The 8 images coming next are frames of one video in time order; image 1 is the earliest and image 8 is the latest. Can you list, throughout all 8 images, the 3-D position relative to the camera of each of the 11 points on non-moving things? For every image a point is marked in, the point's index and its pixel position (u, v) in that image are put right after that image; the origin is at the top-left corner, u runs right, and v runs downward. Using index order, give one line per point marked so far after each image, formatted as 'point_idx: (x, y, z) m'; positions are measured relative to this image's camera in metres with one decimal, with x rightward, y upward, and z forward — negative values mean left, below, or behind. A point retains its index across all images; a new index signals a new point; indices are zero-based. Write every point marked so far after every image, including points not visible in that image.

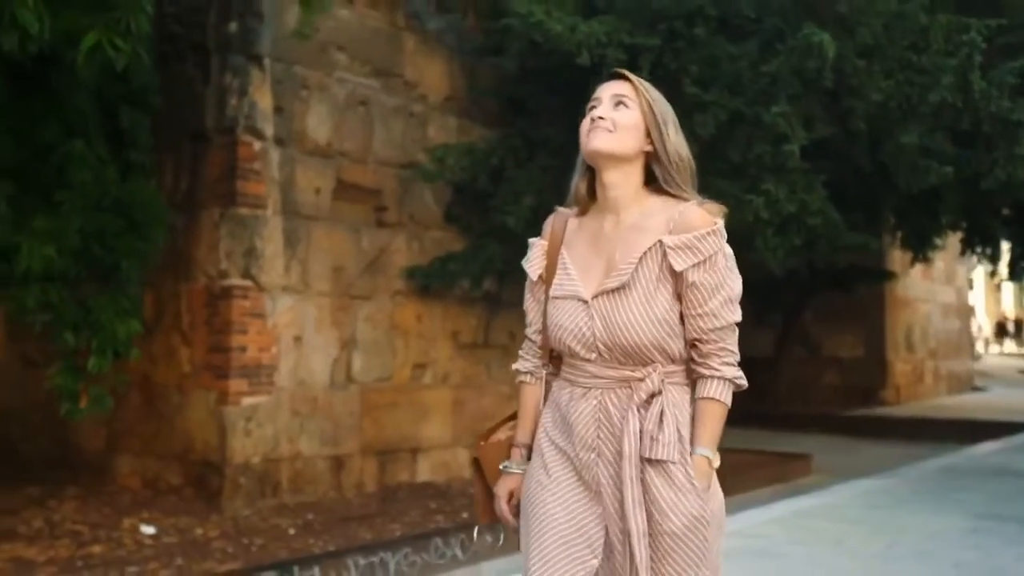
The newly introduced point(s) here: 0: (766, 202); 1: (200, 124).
0: (+1.1, +0.3, +7.3) m
1: (-1.2, +0.6, +6.9) m
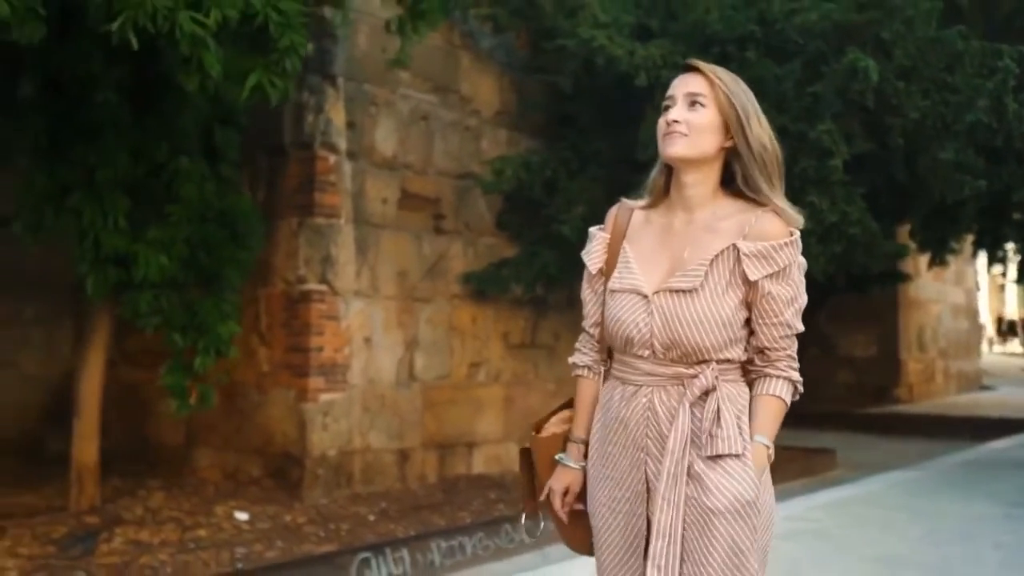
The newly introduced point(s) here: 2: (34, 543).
0: (+1.3, +0.3, +7.8) m
1: (-1.0, +0.6, +7.4) m
2: (-1.6, -0.8, +5.8) m
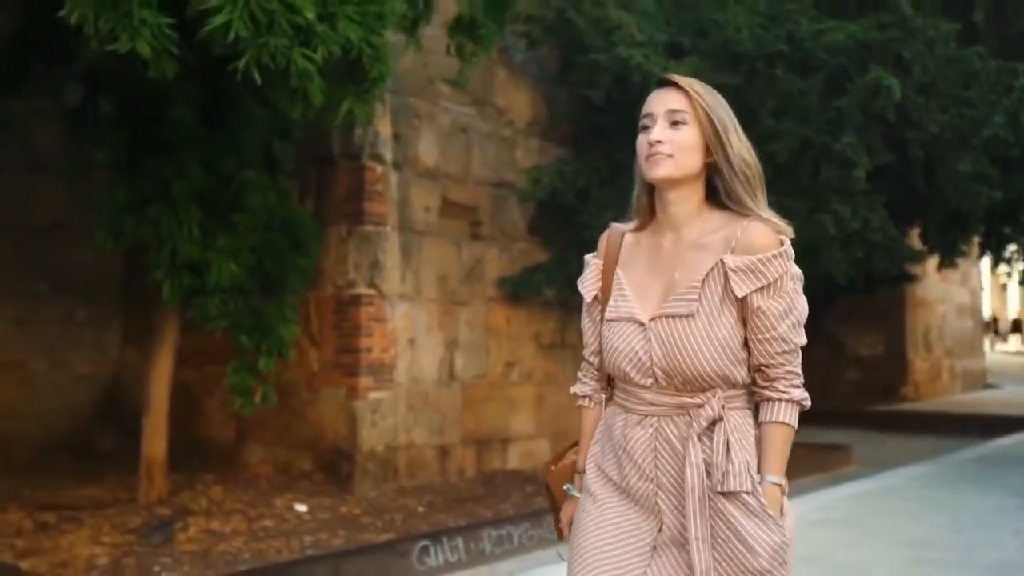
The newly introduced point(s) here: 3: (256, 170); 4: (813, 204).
0: (+1.5, +0.3, +8.2) m
1: (-0.8, +0.6, +7.8) m
2: (-1.4, -0.9, +6.2) m
3: (-0.9, +0.4, +6.4) m
4: (+1.5, +0.4, +8.4) m
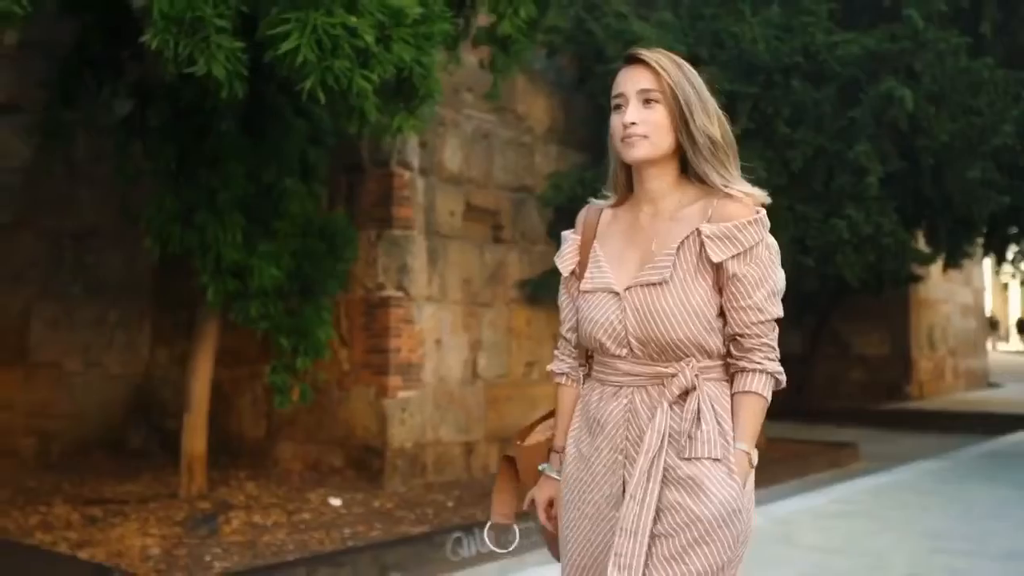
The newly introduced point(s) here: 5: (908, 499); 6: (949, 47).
0: (+1.6, +0.3, +8.4) m
1: (-0.7, +0.6, +8.1) m
2: (-1.3, -0.9, +6.5) m
3: (-0.8, +0.4, +6.7) m
4: (+1.6, +0.4, +8.6) m
5: (+1.6, -0.9, +7.1) m
6: (+2.1, +1.2, +8.4) m
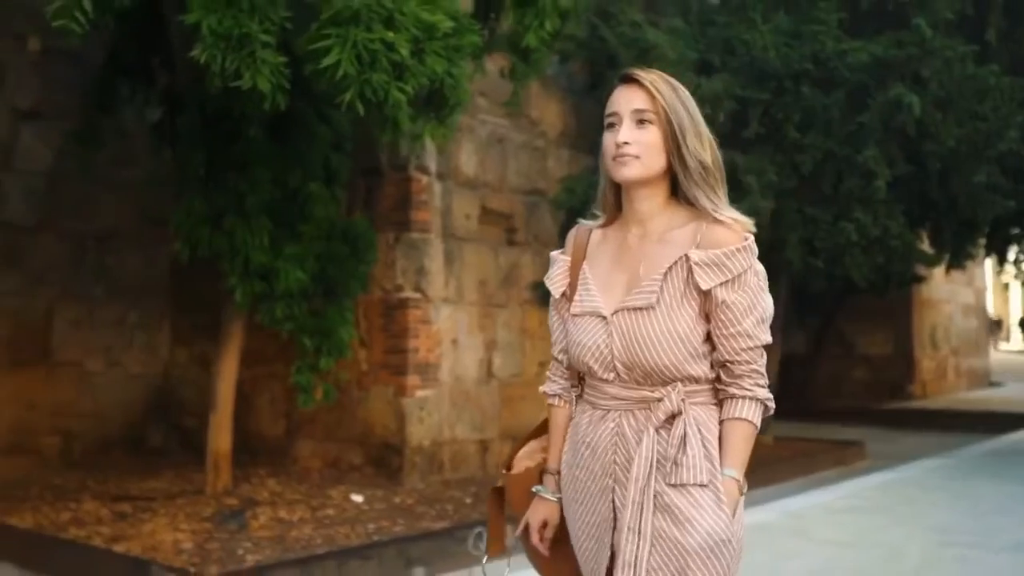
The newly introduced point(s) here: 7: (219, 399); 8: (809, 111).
0: (+1.7, +0.3, +8.6) m
1: (-0.6, +0.6, +8.3) m
2: (-1.2, -0.9, +6.6) m
3: (-0.8, +0.4, +6.9) m
4: (+1.6, +0.4, +8.8) m
5: (+1.7, -0.9, +7.3) m
6: (+2.2, +1.2, +8.6) m
7: (-1.2, -0.5, +7.3) m
8: (+1.4, +0.9, +8.5) m
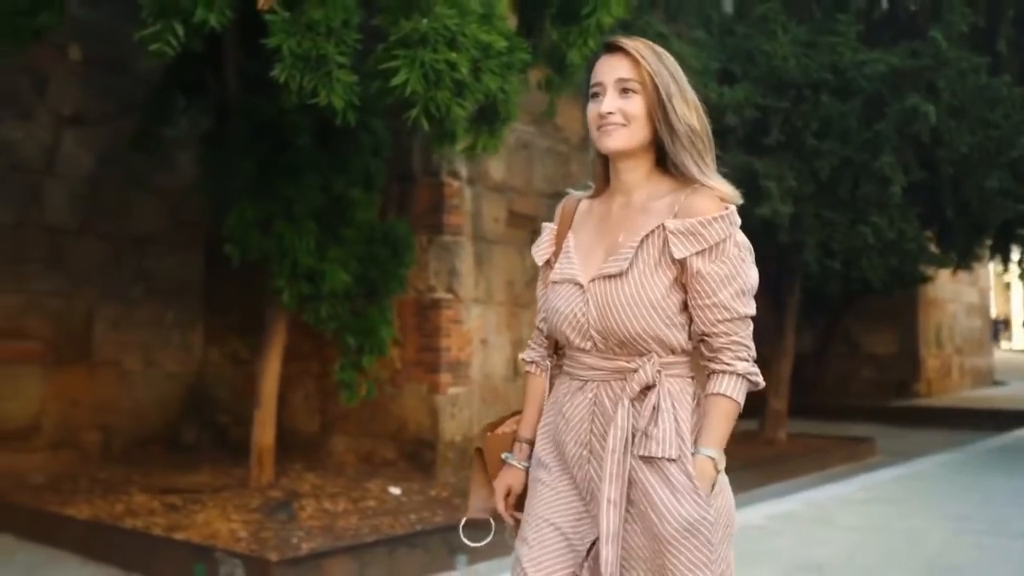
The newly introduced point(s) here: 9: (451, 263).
0: (+1.8, +0.3, +8.9) m
1: (-0.5, +0.6, +8.6) m
2: (-1.1, -0.9, +7.0) m
3: (-0.6, +0.4, +7.2) m
4: (+1.8, +0.4, +9.1) m
5: (+1.8, -0.9, +7.6) m
6: (+2.3, +1.1, +8.9) m
7: (-1.1, -0.5, +7.6) m
8: (+1.6, +0.9, +8.9) m
9: (-0.3, +0.1, +8.6) m
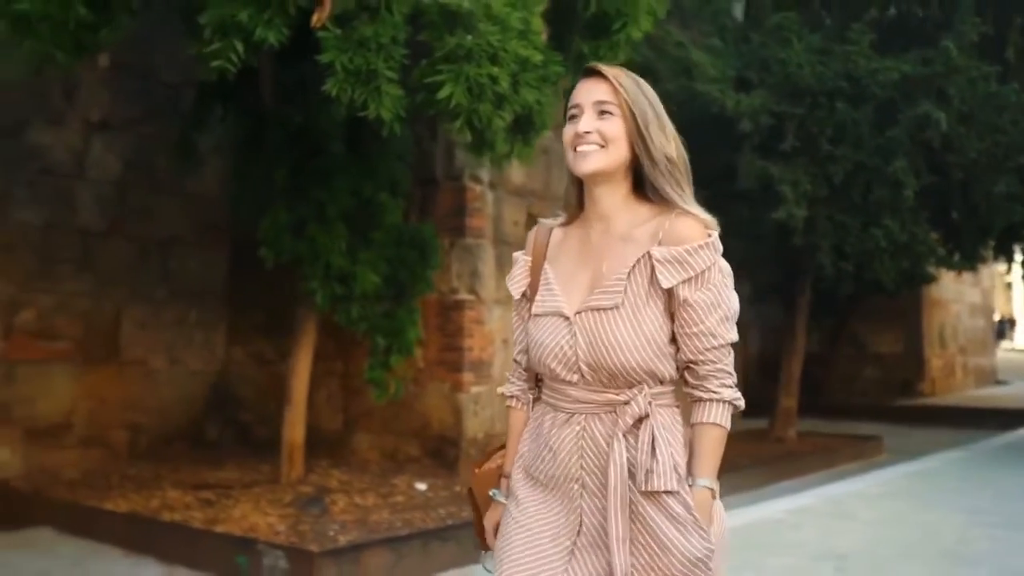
0: (+1.9, +0.3, +9.2) m
1: (-0.4, +0.6, +8.8) m
2: (-1.0, -0.9, +7.2) m
3: (-0.5, +0.4, +7.4) m
4: (+1.9, +0.4, +9.4) m
5: (+1.9, -0.9, +7.8) m
6: (+2.4, +1.1, +9.2) m
7: (-1.0, -0.5, +7.8) m
8: (+1.7, +0.9, +9.1) m
9: (-0.2, +0.1, +8.8) m
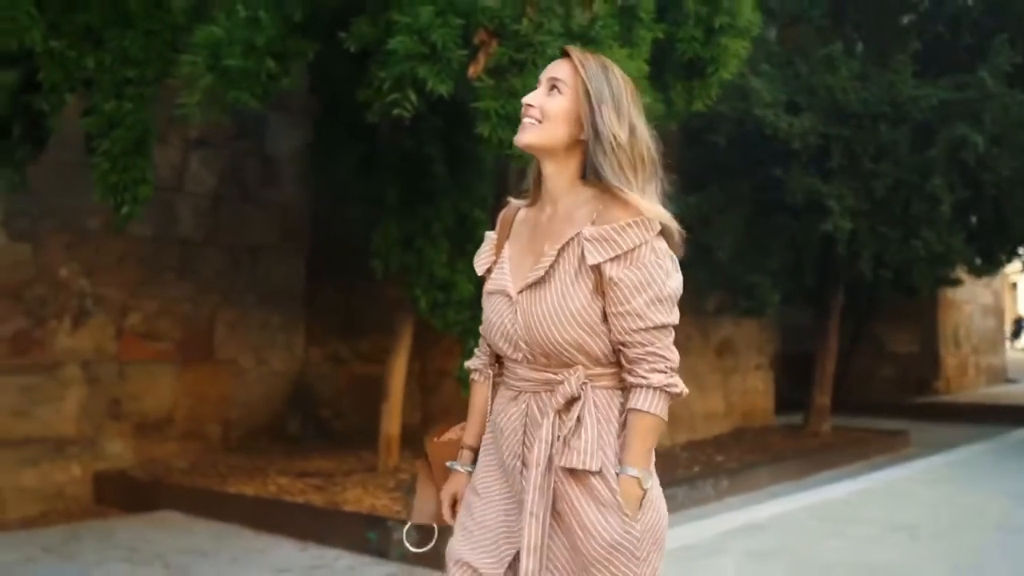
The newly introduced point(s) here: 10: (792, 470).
0: (+2.3, +0.3, +10.0) m
1: (0.0, +0.5, +9.6) m
2: (-0.6, -0.9, +8.0) m
3: (-0.1, +0.4, +8.2) m
4: (+2.3, +0.3, +10.2) m
5: (+2.3, -0.9, +8.7) m
6: (+2.8, +1.1, +10.0) m
7: (-0.6, -0.5, +8.6) m
8: (+2.1, +0.8, +9.9) m
9: (+0.2, +0.1, +9.6) m
10: (+1.7, -1.1, +10.6) m
